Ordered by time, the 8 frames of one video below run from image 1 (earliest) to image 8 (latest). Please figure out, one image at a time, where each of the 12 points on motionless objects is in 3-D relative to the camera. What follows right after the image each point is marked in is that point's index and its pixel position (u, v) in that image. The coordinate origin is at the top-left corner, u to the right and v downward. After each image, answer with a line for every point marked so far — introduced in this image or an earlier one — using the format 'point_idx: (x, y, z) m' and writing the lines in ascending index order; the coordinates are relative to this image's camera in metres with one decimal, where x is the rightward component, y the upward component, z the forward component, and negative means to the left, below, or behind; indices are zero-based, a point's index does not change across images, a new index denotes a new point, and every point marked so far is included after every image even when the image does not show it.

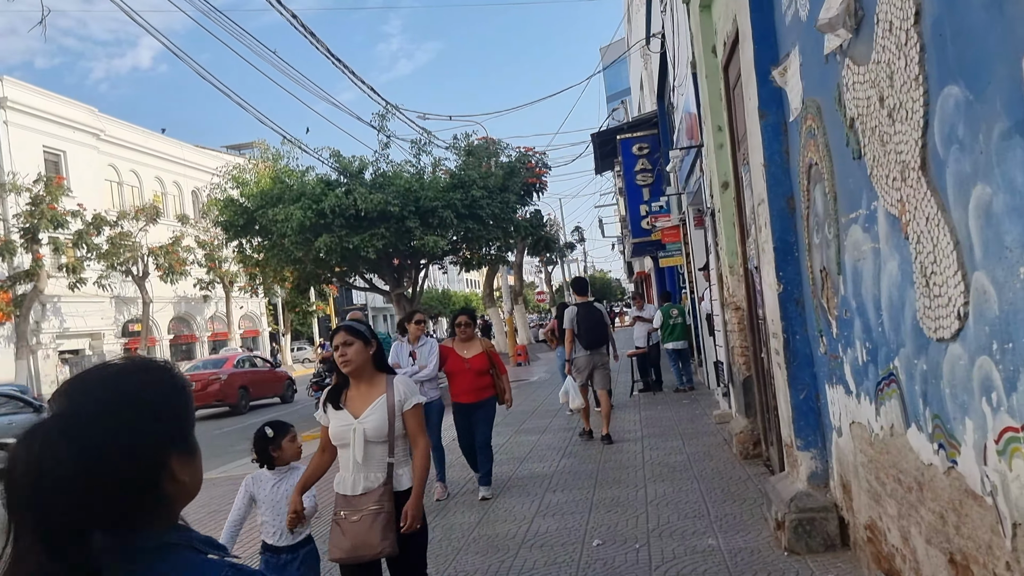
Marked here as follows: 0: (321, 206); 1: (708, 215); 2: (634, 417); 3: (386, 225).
0: (-3.6, +1.6, +15.7) m
1: (+2.6, +1.0, +11.0) m
2: (+1.8, -1.9, +12.5) m
3: (-2.4, +1.2, +16.2) m
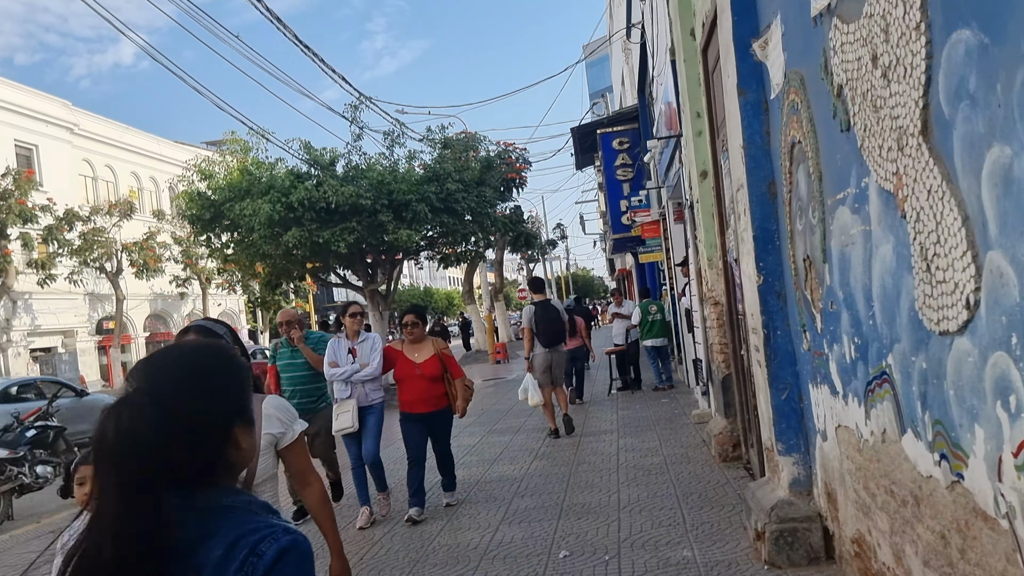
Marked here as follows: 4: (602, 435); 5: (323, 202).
0: (-4.0, +1.6, +15.1) m
1: (+2.2, +1.0, +10.6) m
2: (+1.4, -1.9, +12.2) m
3: (-2.9, +1.3, +15.7) m
4: (+1.1, -1.8, +10.5) m
5: (-3.5, +1.6, +15.3) m
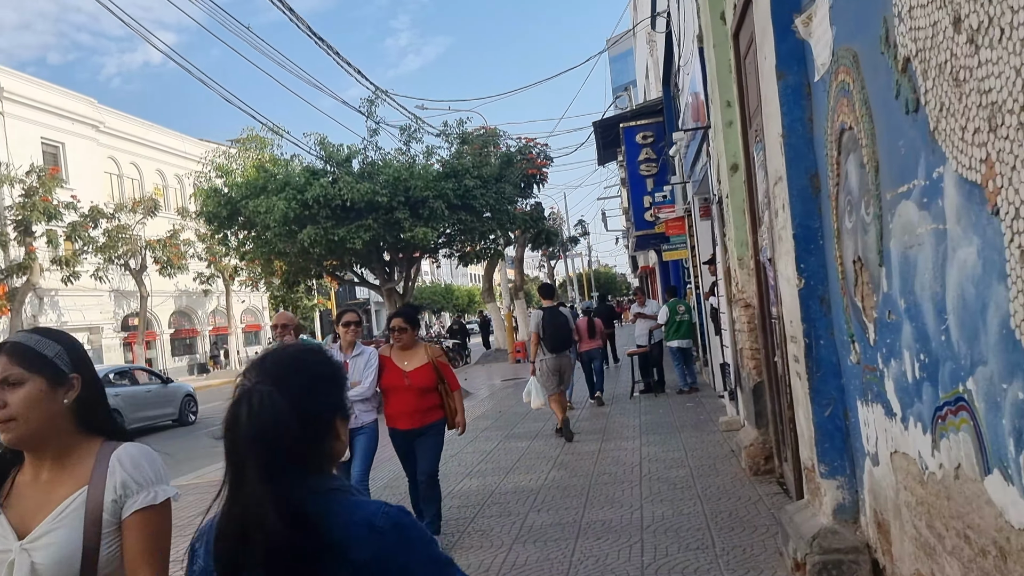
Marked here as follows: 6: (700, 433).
0: (-3.7, +1.7, +14.8) m
1: (+2.4, +1.0, +10.1) m
2: (+1.7, -1.9, +11.7) m
3: (-2.5, +1.3, +15.3) m
4: (+1.3, -1.8, +10.0) m
5: (-3.1, +1.6, +15.0) m
6: (+2.2, -1.7, +9.9) m
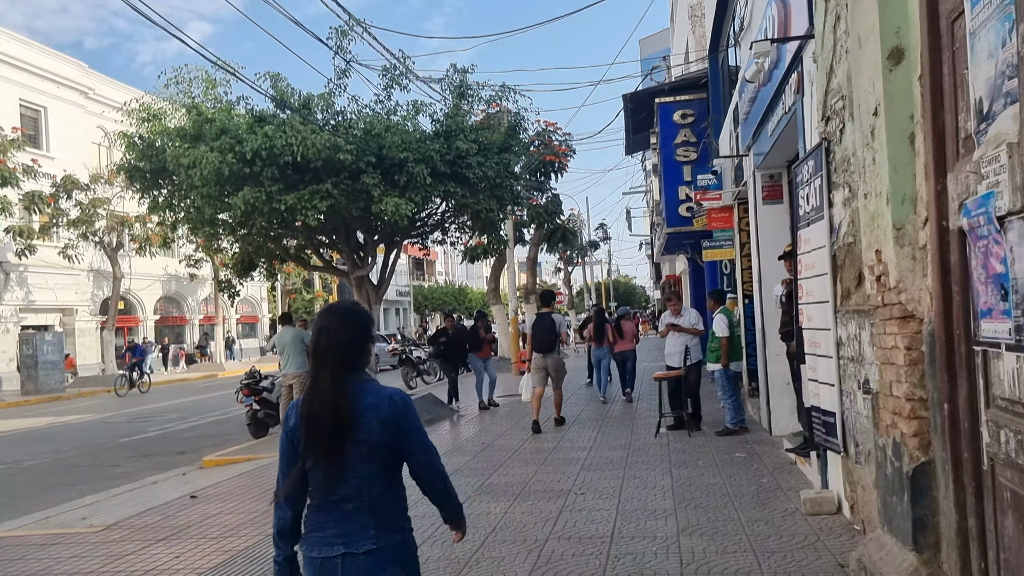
0: (-3.6, +1.9, +11.4) m
1: (+2.3, +1.0, +6.5) m
2: (+1.5, -1.9, +8.1) m
3: (-2.5, +1.5, +11.9) m
4: (+1.1, -1.8, +6.5) m
5: (-3.1, +1.8, +11.6) m
6: (+2.0, -1.7, +6.4) m
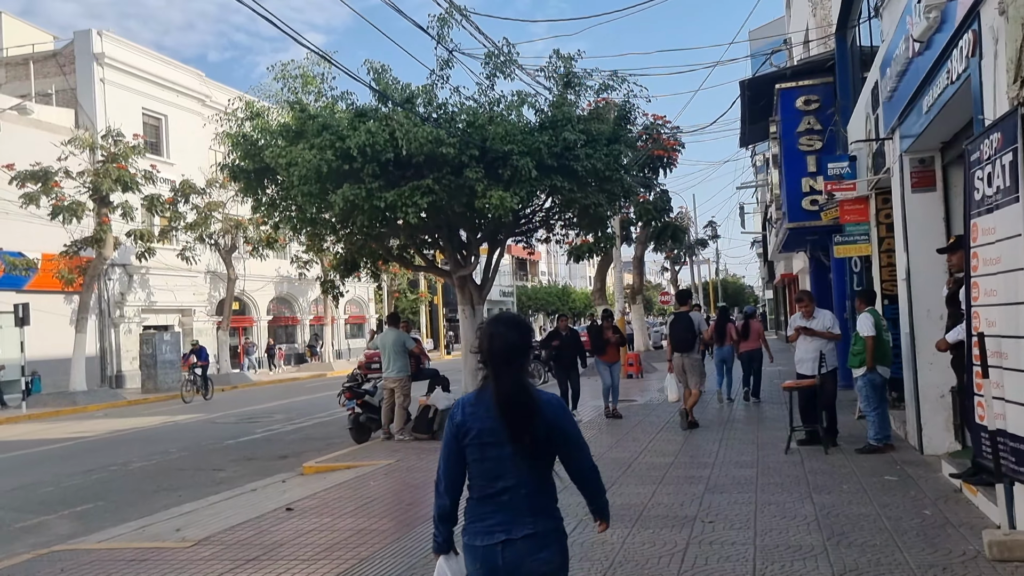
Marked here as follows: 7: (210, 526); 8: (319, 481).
0: (-2.2, +1.9, +11.0) m
1: (+3.1, +1.0, +5.4) m
2: (+2.5, -1.8, +7.1) m
3: (-1.0, +1.5, +11.3) m
4: (+1.9, -1.8, +5.5) m
5: (-1.6, +1.8, +11.1) m
6: (+2.8, -1.7, +5.3) m
7: (-2.9, -2.2, +7.9) m
8: (-2.4, -2.4, +10.4) m
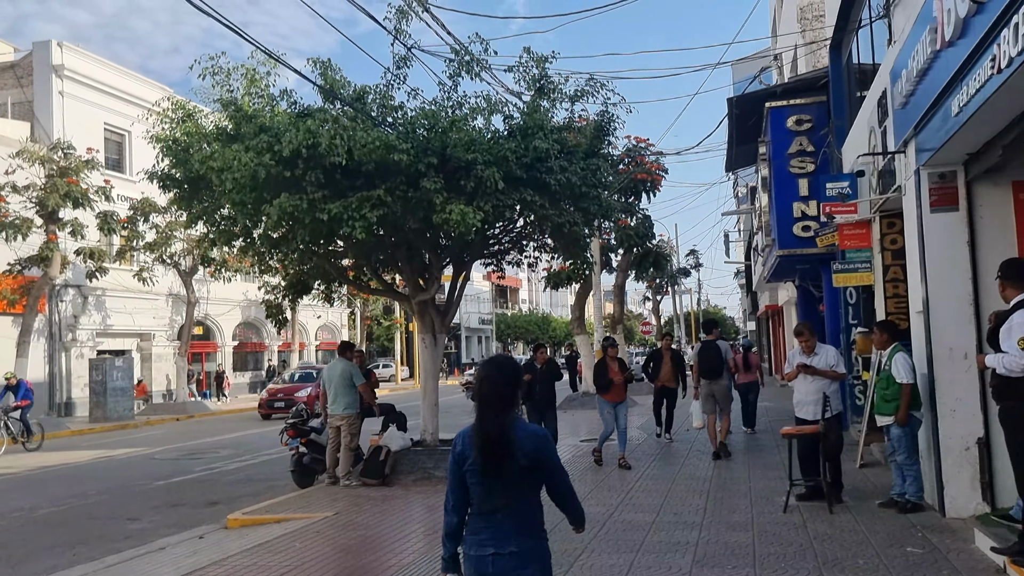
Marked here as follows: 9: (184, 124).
0: (-2.6, +1.6, +9.6) m
1: (+2.8, +0.8, +4.2) m
2: (+2.1, -2.1, +5.7) m
3: (-1.5, +1.2, +10.0) m
4: (+1.5, -2.0, +4.1) m
5: (-2.1, +1.5, +9.7) m
6: (+2.4, -1.9, +4.0) m
7: (-3.3, -2.4, +6.4) m
8: (-2.9, -2.7, +8.9) m
9: (-4.5, +2.2, +11.4) m
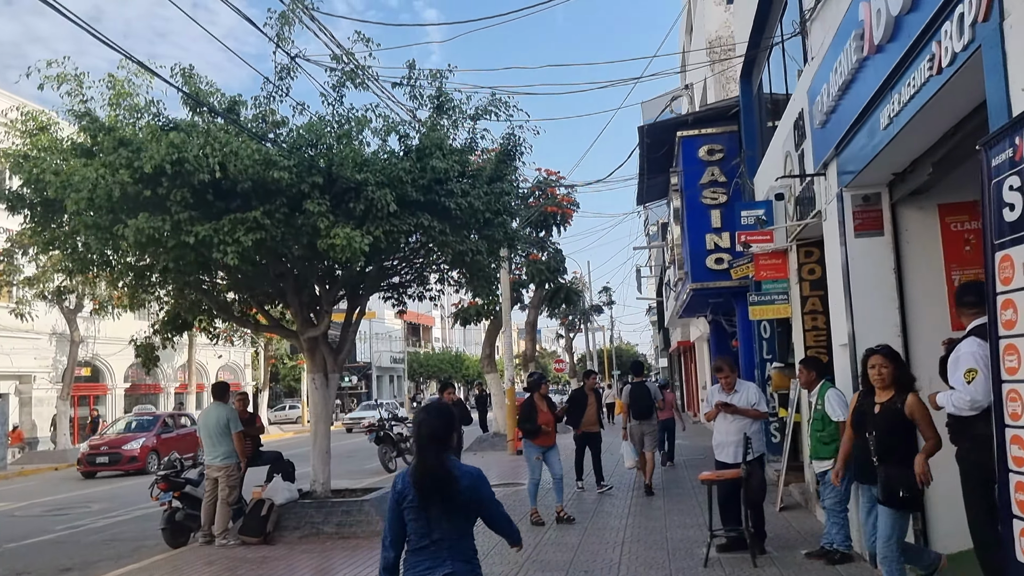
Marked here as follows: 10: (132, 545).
0: (-3.7, +1.3, +8.5) m
1: (+2.3, +0.7, +3.6) m
2: (+1.4, -2.2, +4.9) m
3: (-2.6, +0.9, +8.9) m
4: (+1.0, -2.0, +3.3) m
5: (-3.2, +1.2, +8.6) m
6: (+1.9, -2.0, +3.2) m
7: (-4.0, -2.6, +5.0) m
8: (-3.9, -3.0, +7.5) m
9: (-5.7, +1.8, +10.0) m
10: (-5.3, -3.6, +11.7) m
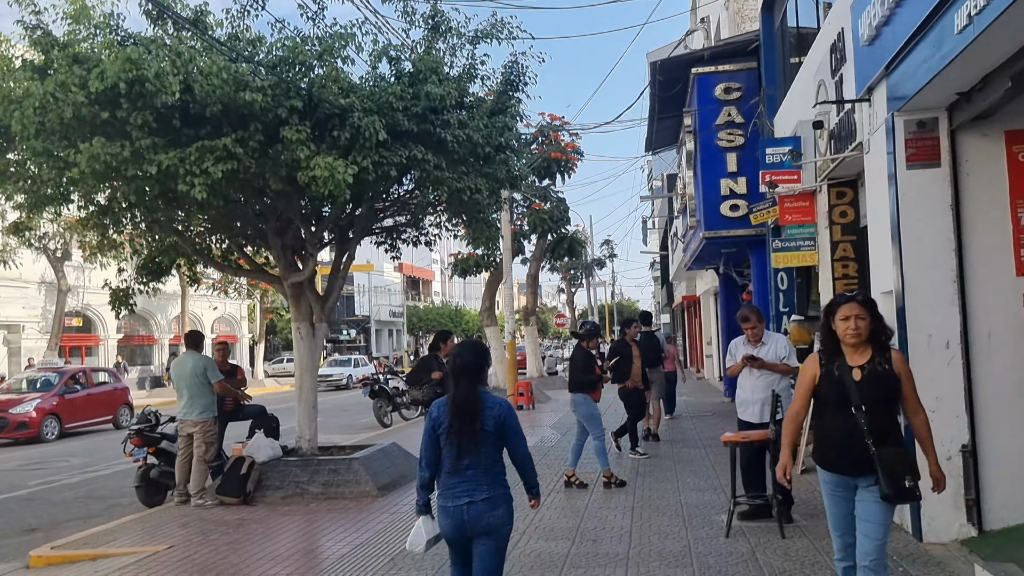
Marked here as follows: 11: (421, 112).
0: (-3.7, +1.9, +7.5) m
1: (+2.3, +1.0, +2.6) m
2: (+1.4, -1.9, +4.1) m
3: (-2.6, +1.5, +8.0) m
4: (+1.0, -1.8, +2.5) m
5: (-3.1, +1.8, +7.6) m
6: (+1.9, -1.7, +2.4) m
7: (-4.0, -2.2, +4.2) m
8: (-3.9, -2.4, +6.8) m
9: (-5.7, +2.5, +9.0) m
10: (-5.3, -2.8, +11.0) m
11: (-0.9, +1.8, +8.8) m
